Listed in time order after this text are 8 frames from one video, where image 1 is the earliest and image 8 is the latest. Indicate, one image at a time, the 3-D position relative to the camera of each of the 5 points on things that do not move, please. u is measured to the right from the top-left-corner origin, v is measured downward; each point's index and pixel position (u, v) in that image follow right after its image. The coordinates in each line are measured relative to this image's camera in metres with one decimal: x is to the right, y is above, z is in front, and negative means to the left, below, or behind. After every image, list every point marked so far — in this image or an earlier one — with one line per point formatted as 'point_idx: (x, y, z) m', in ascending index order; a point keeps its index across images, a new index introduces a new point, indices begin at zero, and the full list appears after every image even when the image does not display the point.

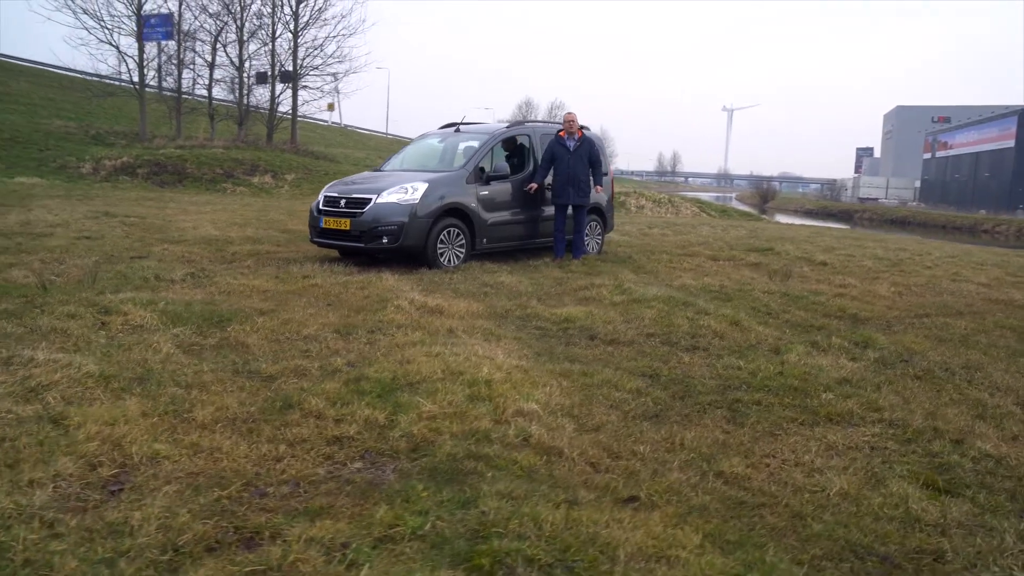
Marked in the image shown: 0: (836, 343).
0: (+2.6, -0.4, +5.8) m
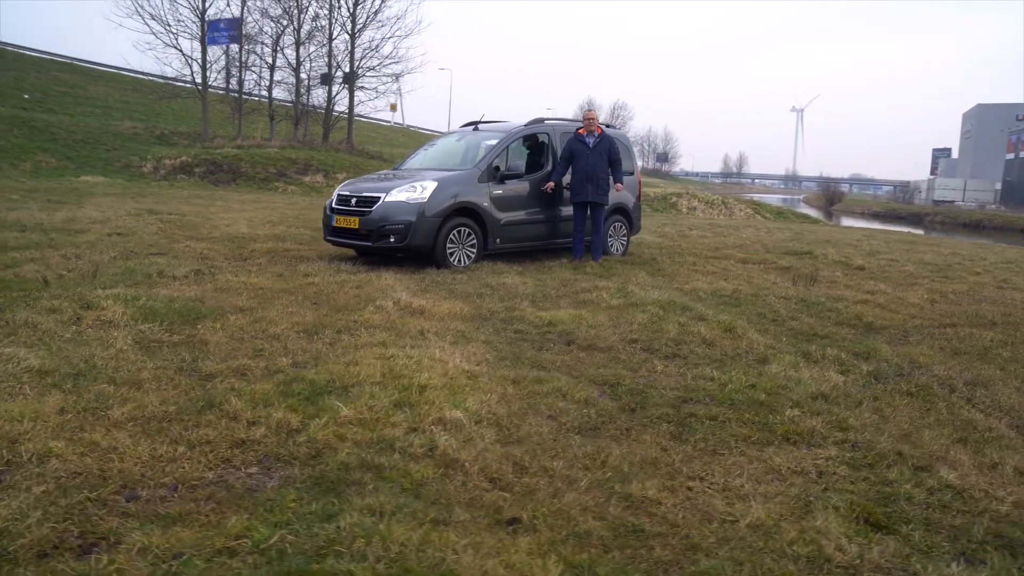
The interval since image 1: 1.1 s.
0: (+2.4, -0.5, +5.3) m
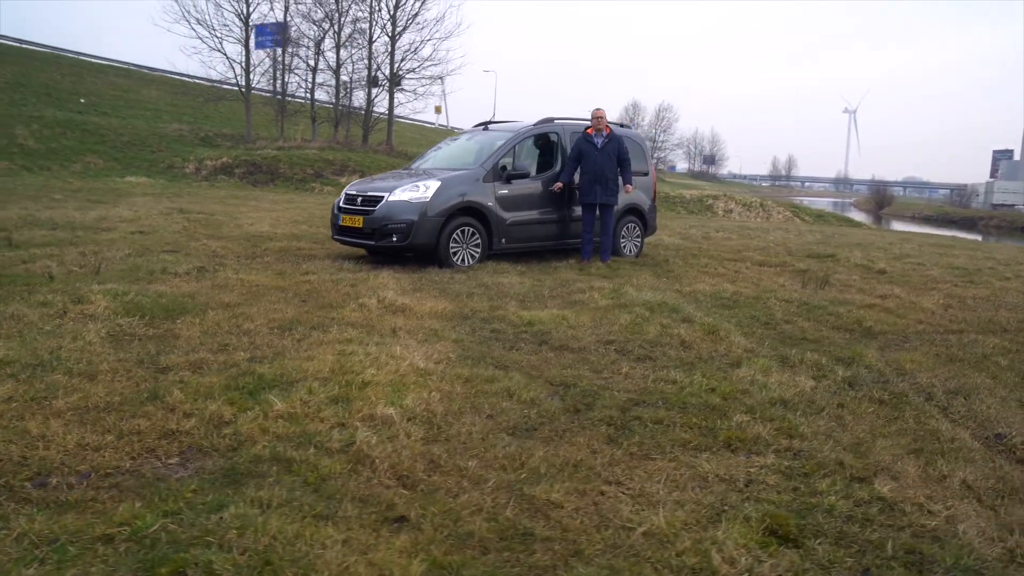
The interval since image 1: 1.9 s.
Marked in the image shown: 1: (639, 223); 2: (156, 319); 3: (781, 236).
0: (+2.2, -0.5, +5.2) m
1: (+2.1, +1.1, +11.6) m
2: (-2.7, -0.2, +5.5) m
3: (+6.2, +1.2, +16.4) m
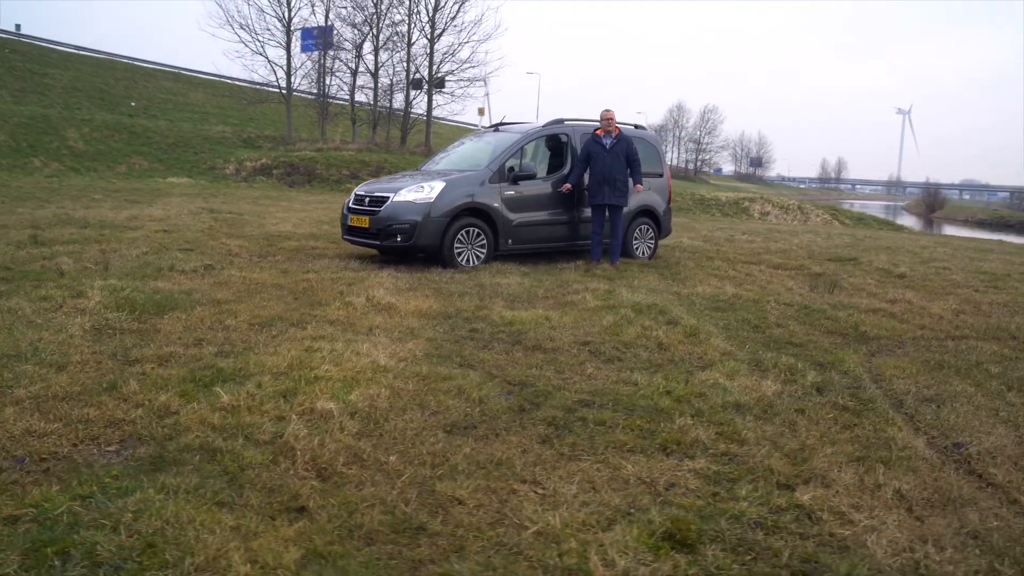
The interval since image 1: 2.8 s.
0: (+2.0, -0.5, +5.1) m
1: (+2.3, +1.0, +11.5) m
2: (-2.9, -0.2, +5.7) m
3: (+6.7, +1.1, +16.1) m
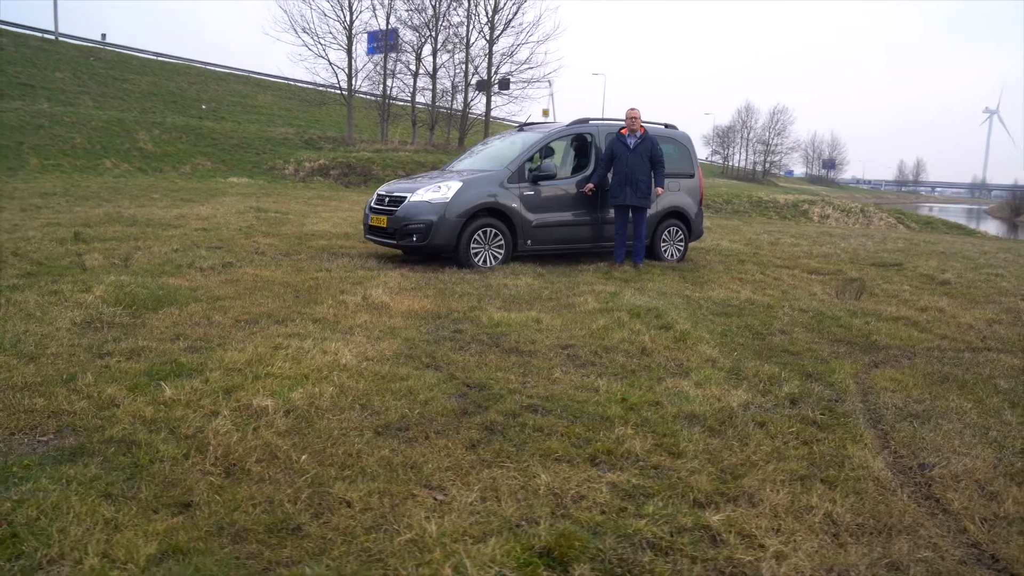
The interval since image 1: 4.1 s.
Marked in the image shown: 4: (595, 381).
0: (+1.7, -0.6, +4.8) m
1: (+2.7, +1.0, +11.2) m
2: (-3.1, -0.2, +5.8) m
3: (+7.5, +1.0, +15.3) m
4: (+0.5, -0.6, +4.5) m
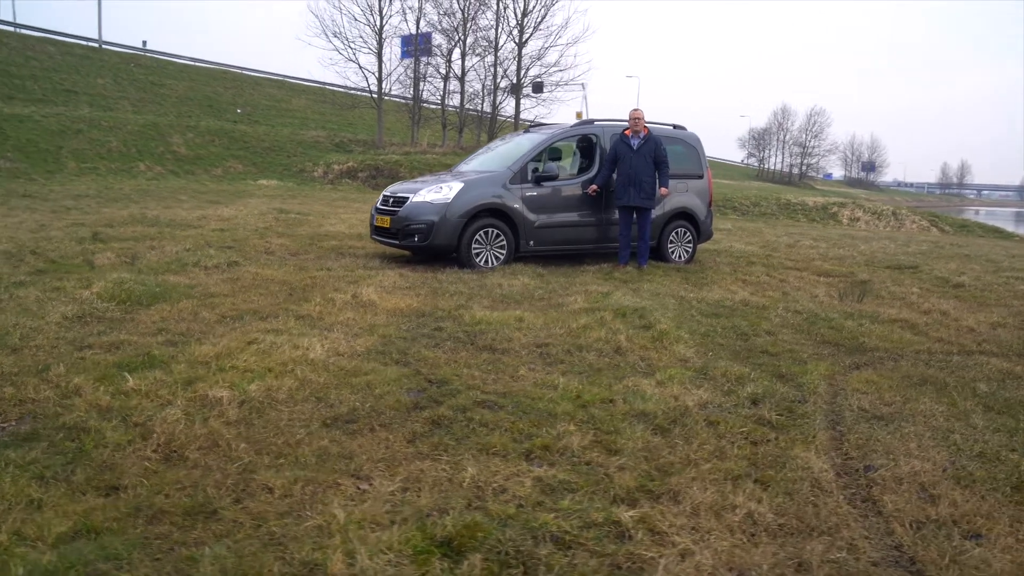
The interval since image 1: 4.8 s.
0: (+1.5, -0.6, +4.8) m
1: (+2.8, +0.9, +11.1) m
2: (-3.2, -0.1, +6.0) m
3: (+7.8, +0.9, +15.0) m
4: (+0.3, -0.6, +4.5) m
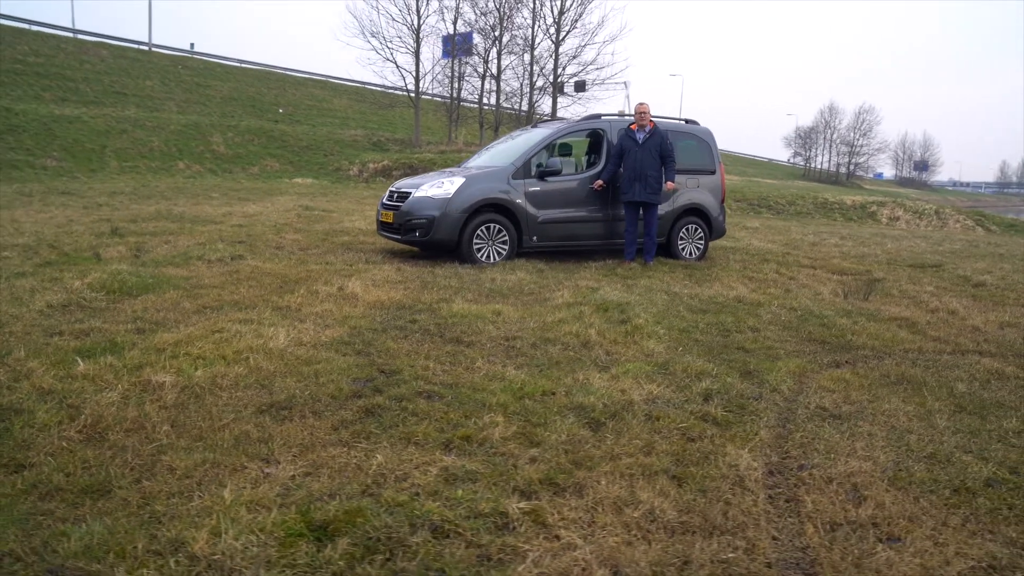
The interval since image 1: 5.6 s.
0: (+1.2, -0.5, +4.6) m
1: (+2.9, +1.0, +10.9) m
2: (-3.4, -0.1, +6.2) m
3: (+8.1, +0.9, +14.5) m
4: (0.0, -0.5, +4.4) m
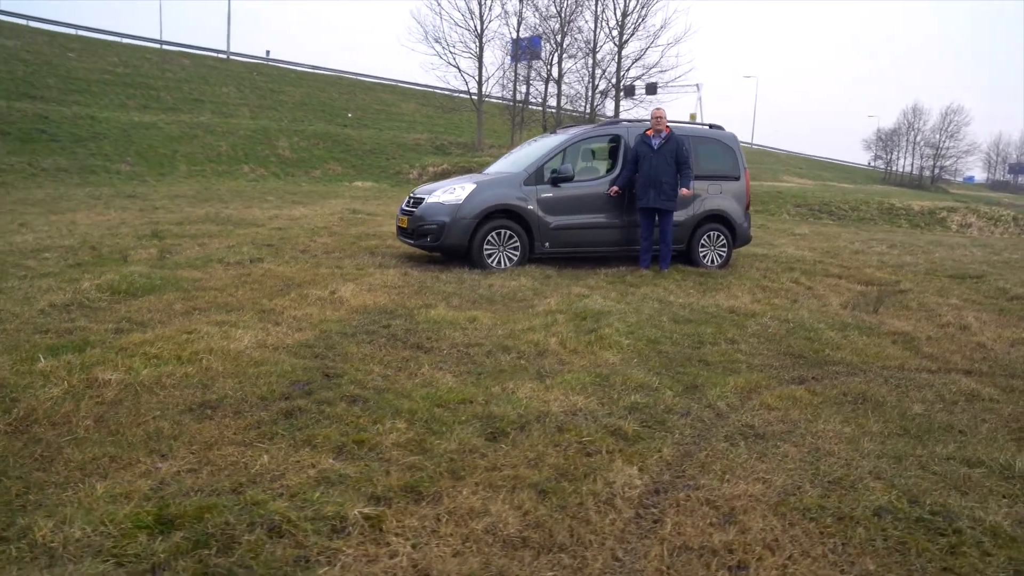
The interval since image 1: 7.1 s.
0: (+0.9, -0.6, +4.6) m
1: (+3.2, +0.8, +10.6) m
2: (-3.6, -0.1, +6.6) m
3: (+8.7, +0.7, +13.7) m
4: (-0.4, -0.6, +4.5) m
